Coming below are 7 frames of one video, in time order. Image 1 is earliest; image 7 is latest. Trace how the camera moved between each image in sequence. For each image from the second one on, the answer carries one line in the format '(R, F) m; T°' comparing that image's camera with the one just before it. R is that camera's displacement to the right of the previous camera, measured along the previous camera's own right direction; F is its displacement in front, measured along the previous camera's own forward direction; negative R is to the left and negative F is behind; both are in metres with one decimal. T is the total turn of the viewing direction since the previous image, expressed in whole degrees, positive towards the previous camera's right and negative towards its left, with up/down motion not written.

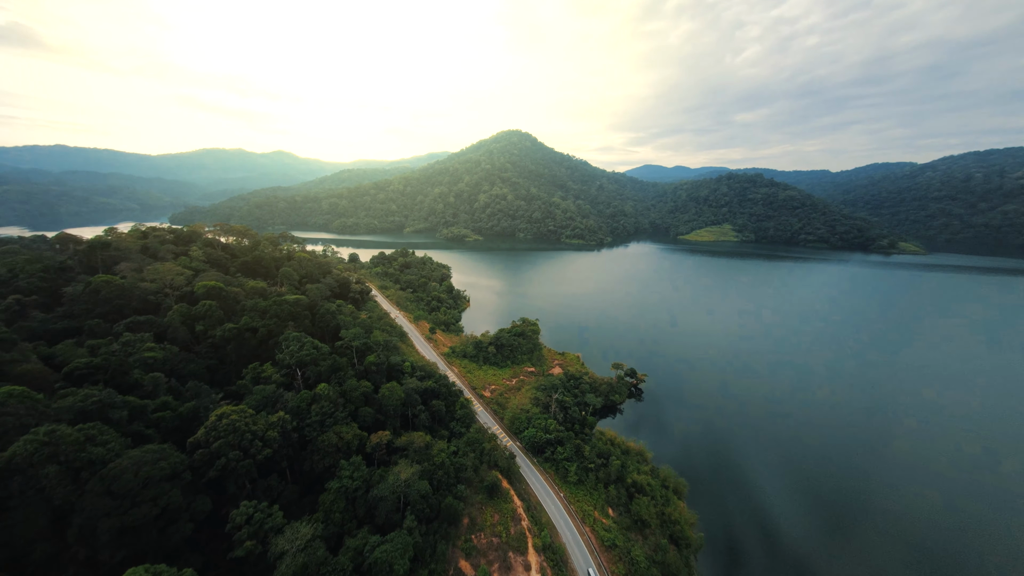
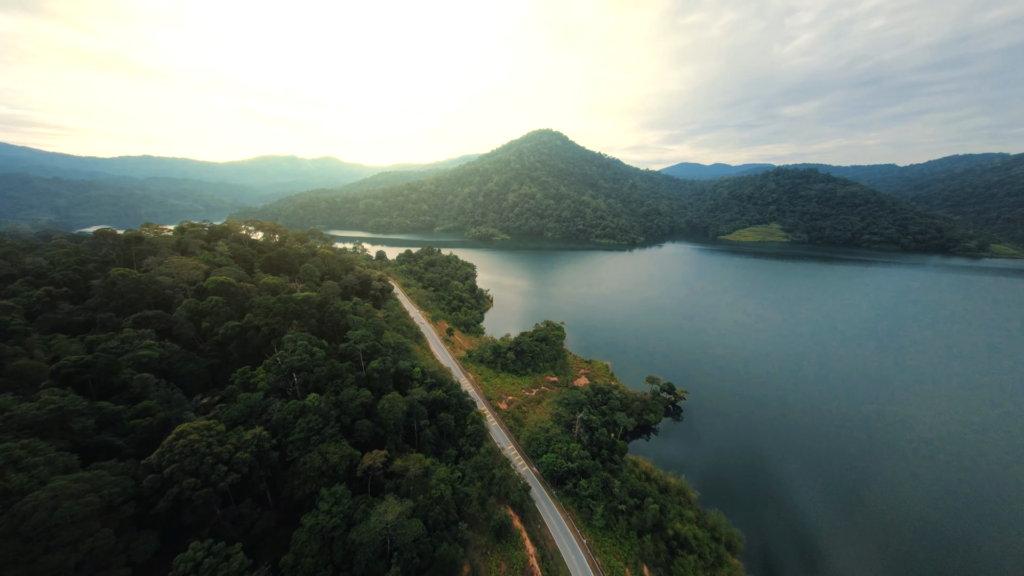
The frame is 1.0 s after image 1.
(+0.7, +4.5) m; -5°
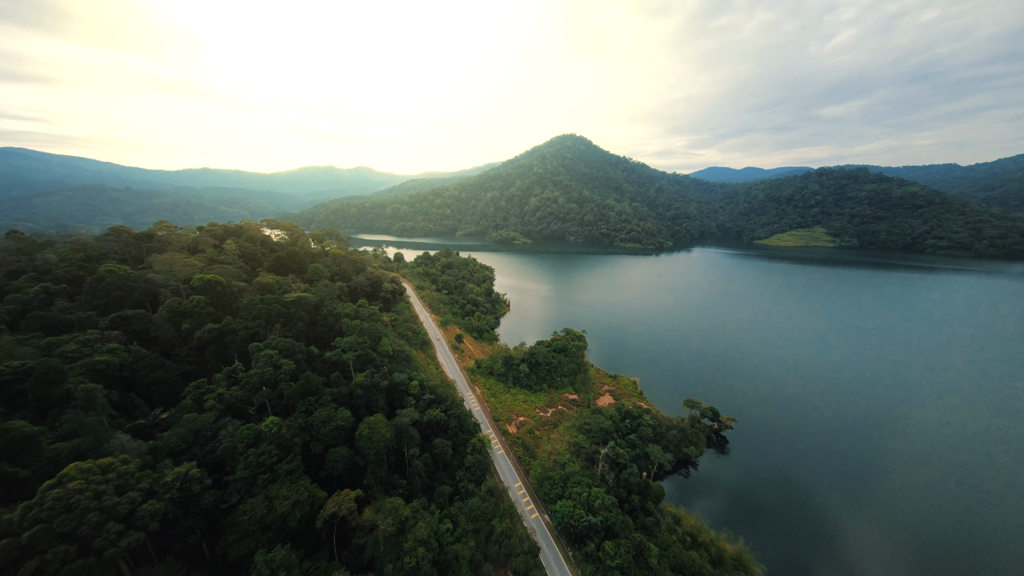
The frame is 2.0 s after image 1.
(+0.9, +5.4) m; -4°
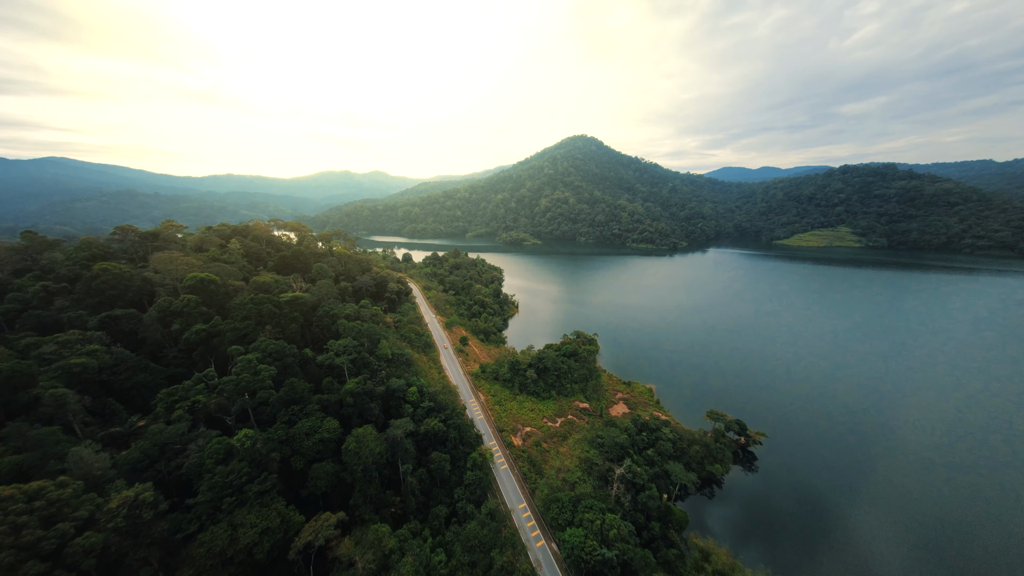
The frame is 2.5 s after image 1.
(+0.5, +2.5) m; -2°
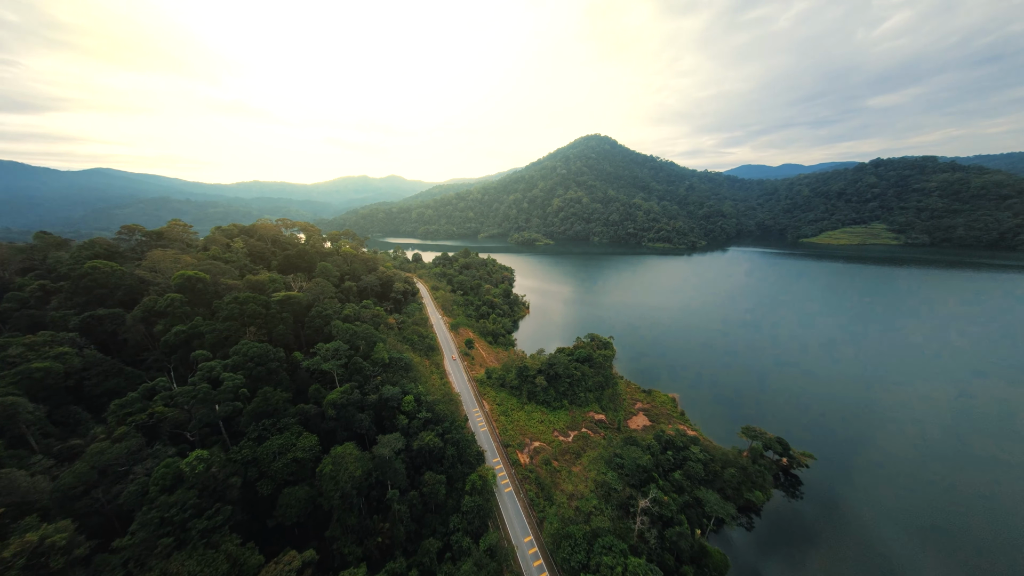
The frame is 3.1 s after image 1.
(+0.6, +3.3) m; -3°
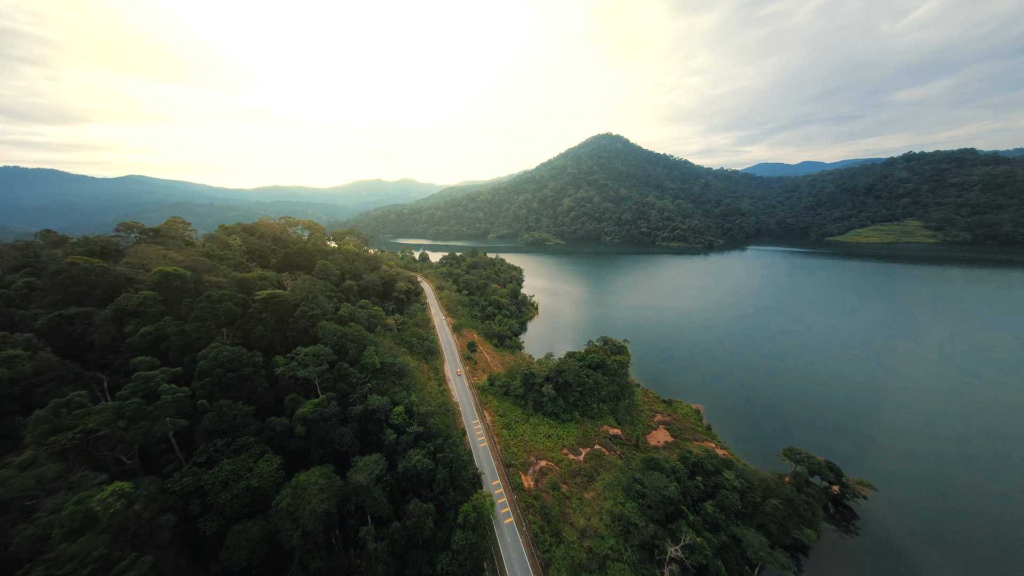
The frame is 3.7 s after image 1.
(+0.7, +3.4) m; -2°
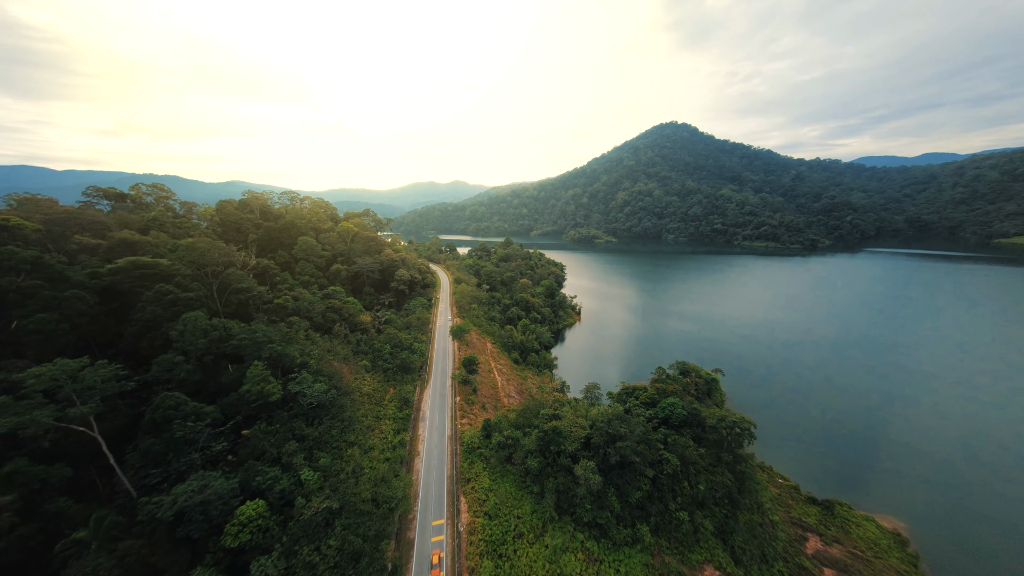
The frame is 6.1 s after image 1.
(+1.9, +15.1) m; -9°
